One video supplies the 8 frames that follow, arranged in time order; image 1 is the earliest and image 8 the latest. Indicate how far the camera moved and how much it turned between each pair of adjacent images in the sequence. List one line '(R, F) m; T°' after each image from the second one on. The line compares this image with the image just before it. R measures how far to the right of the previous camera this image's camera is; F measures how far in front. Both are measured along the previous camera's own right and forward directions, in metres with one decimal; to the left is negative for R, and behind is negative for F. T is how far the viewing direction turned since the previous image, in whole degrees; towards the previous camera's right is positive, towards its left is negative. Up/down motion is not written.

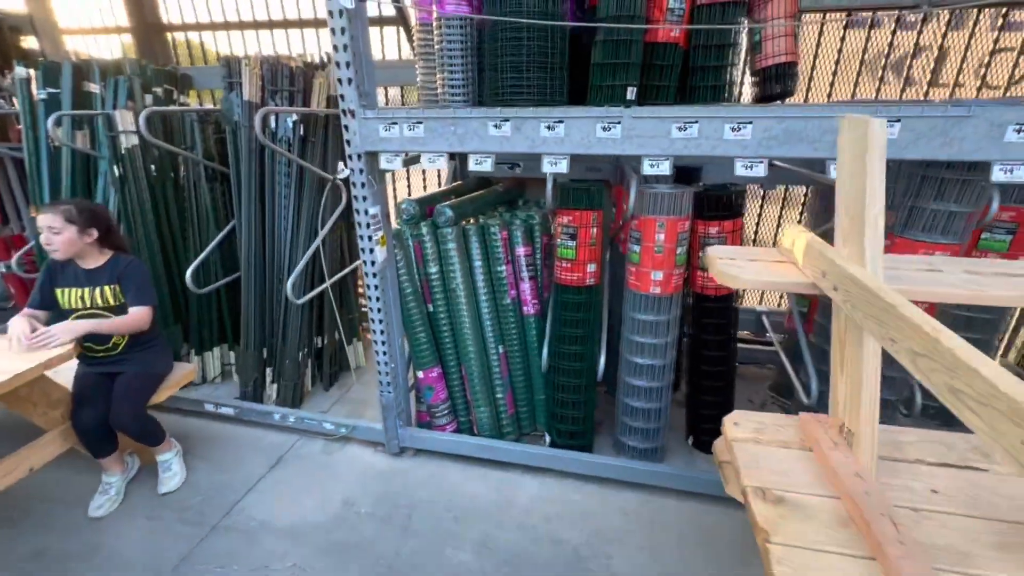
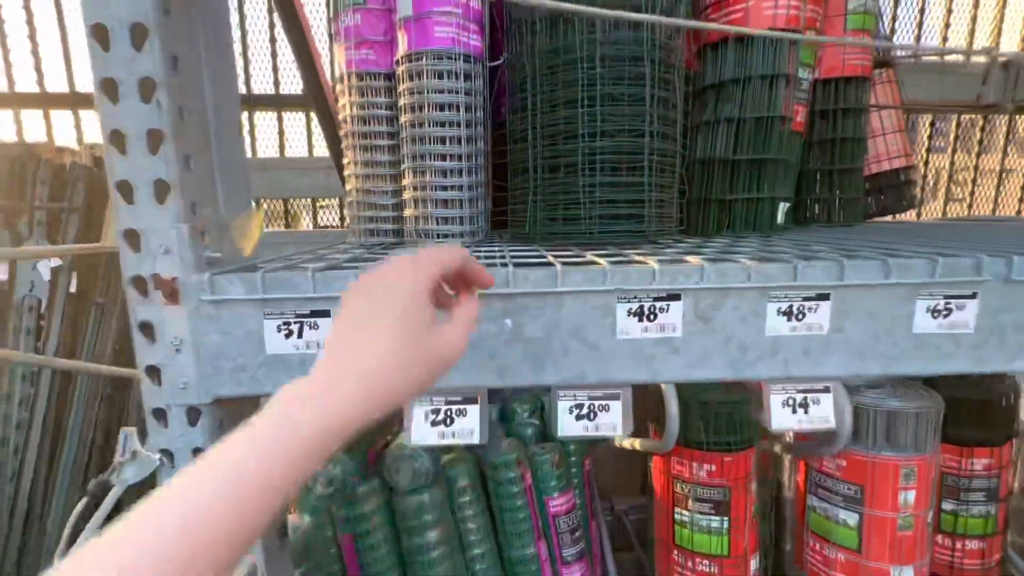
(-0.4, +1.4) m; +14°
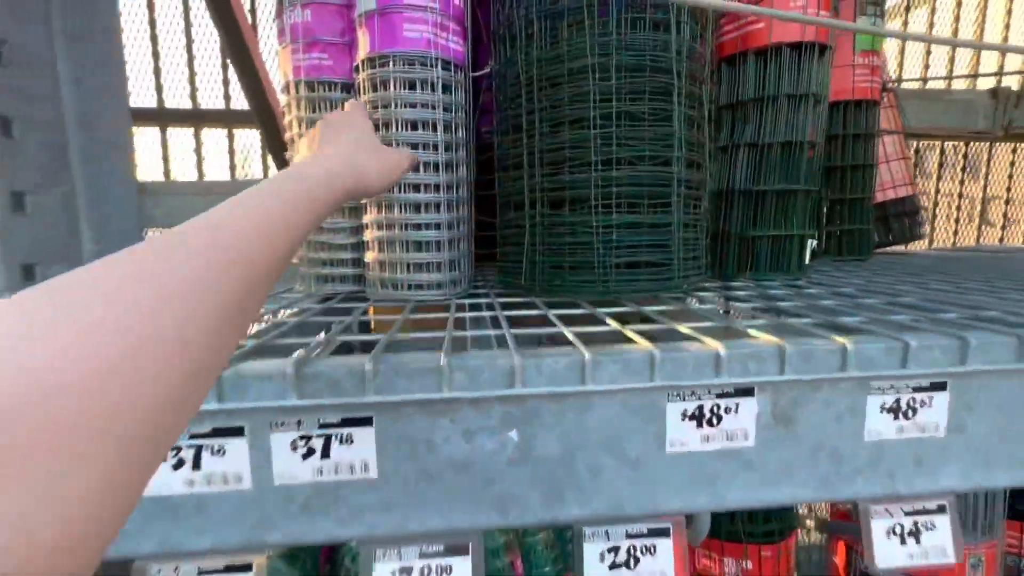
(0.0, +0.2) m; +3°
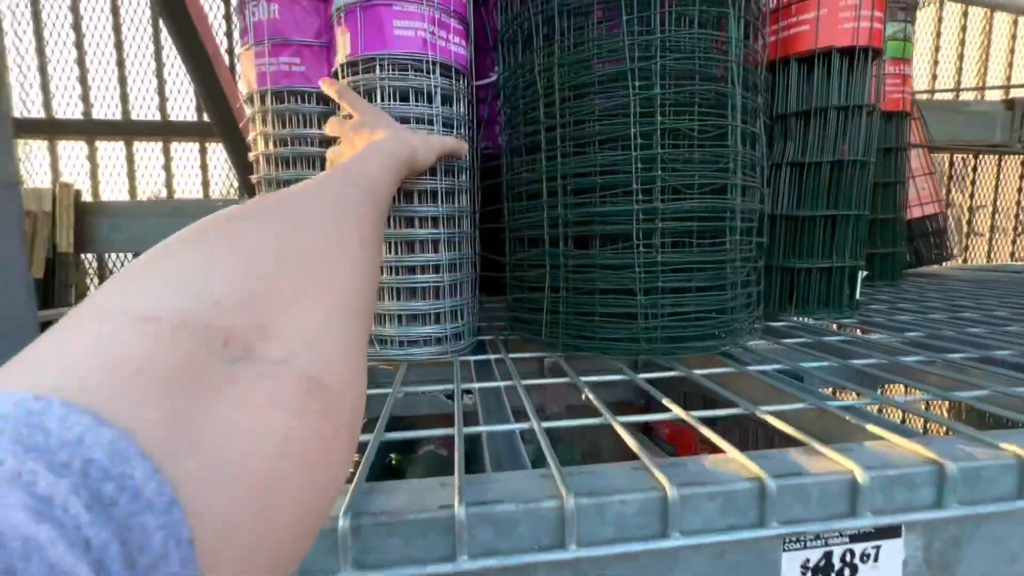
(0.0, +0.2) m; +1°
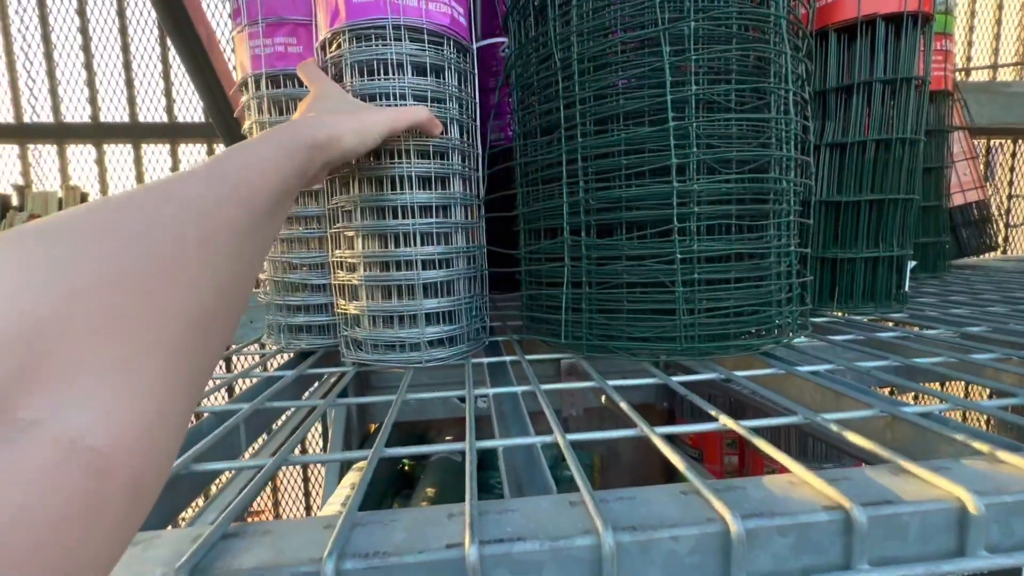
(0.0, +0.1) m; -2°
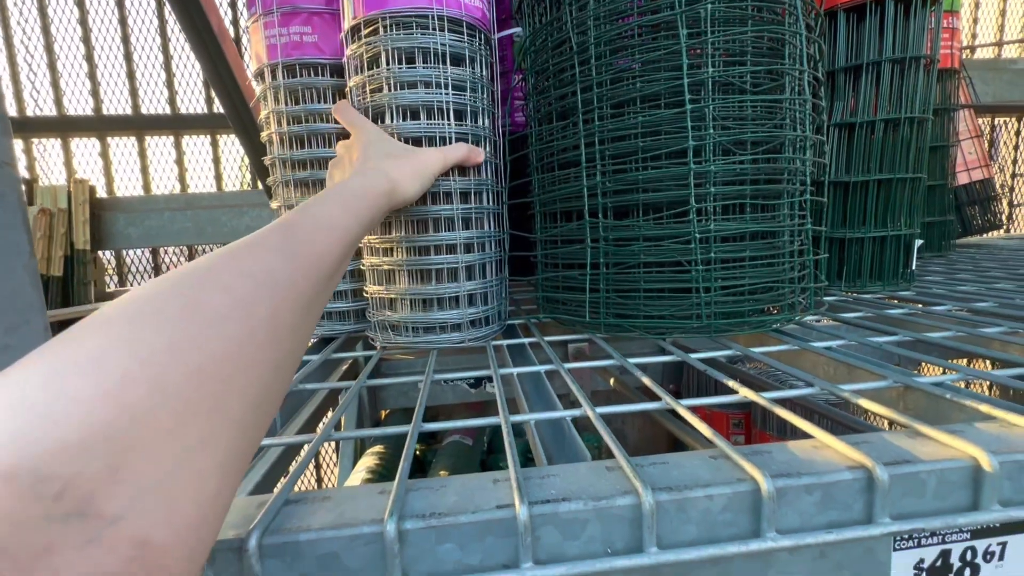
(0.0, 0.0) m; 0°
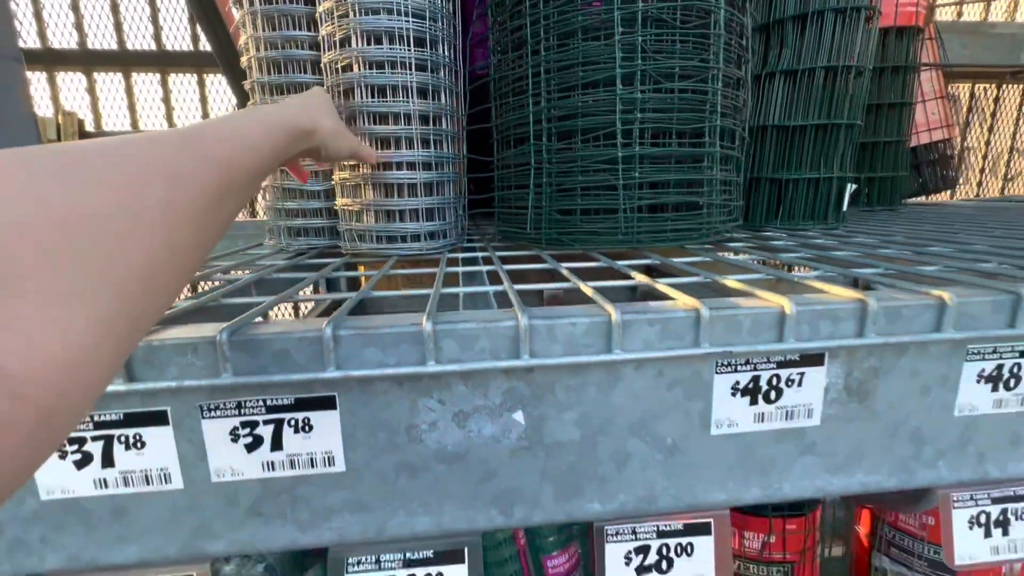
(+0.1, -0.1) m; +1°
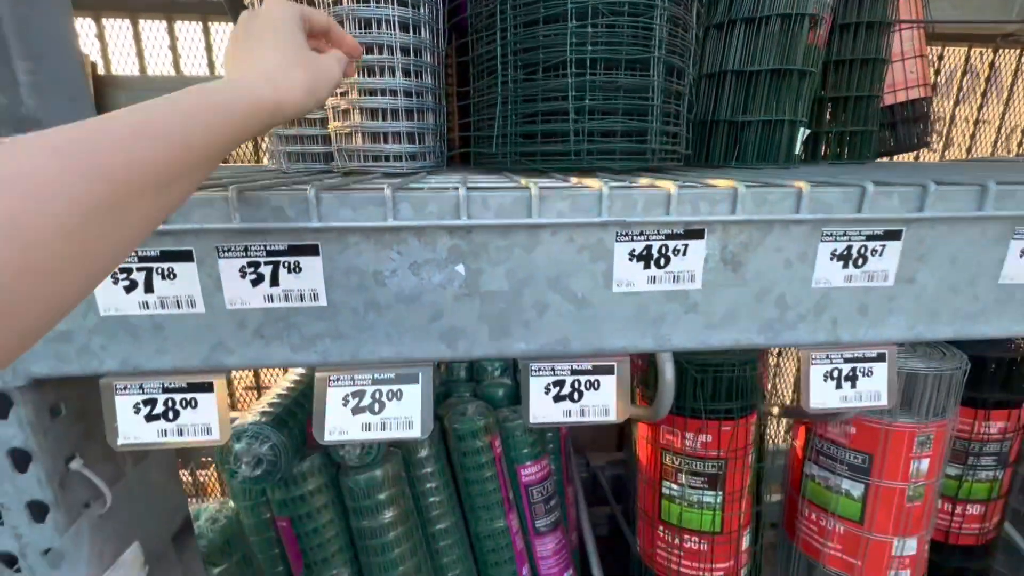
(+0.1, -0.1) m; 0°
